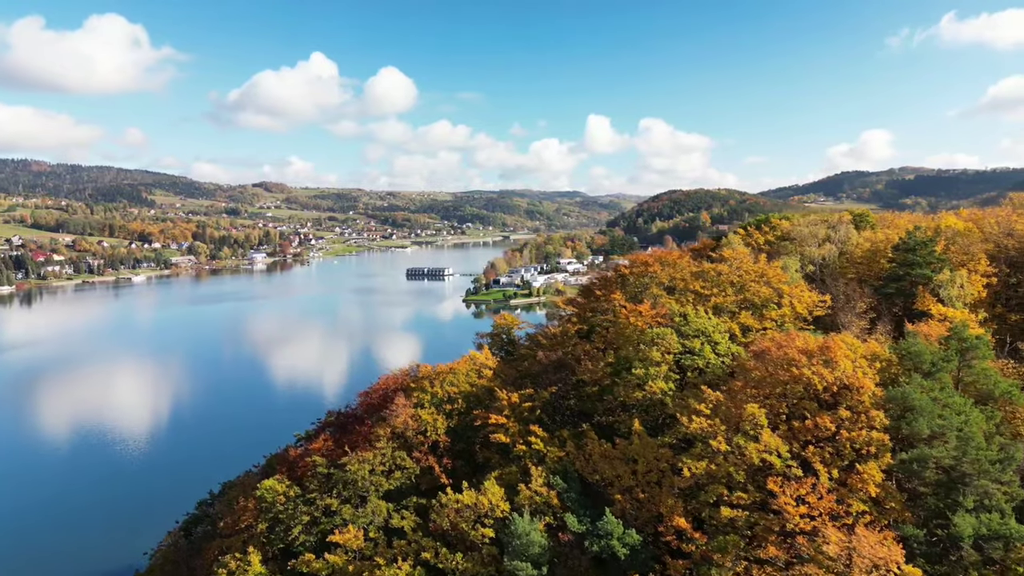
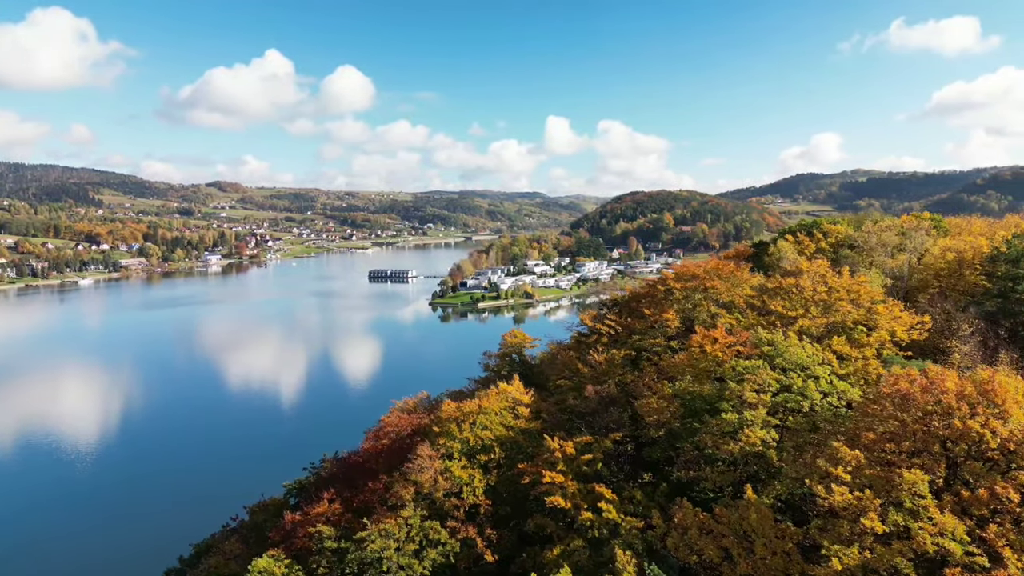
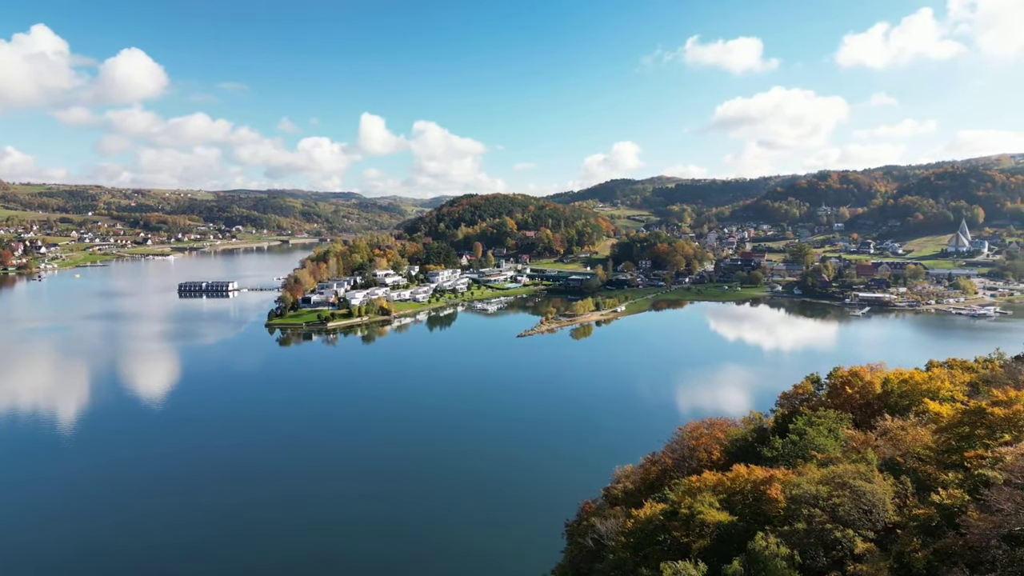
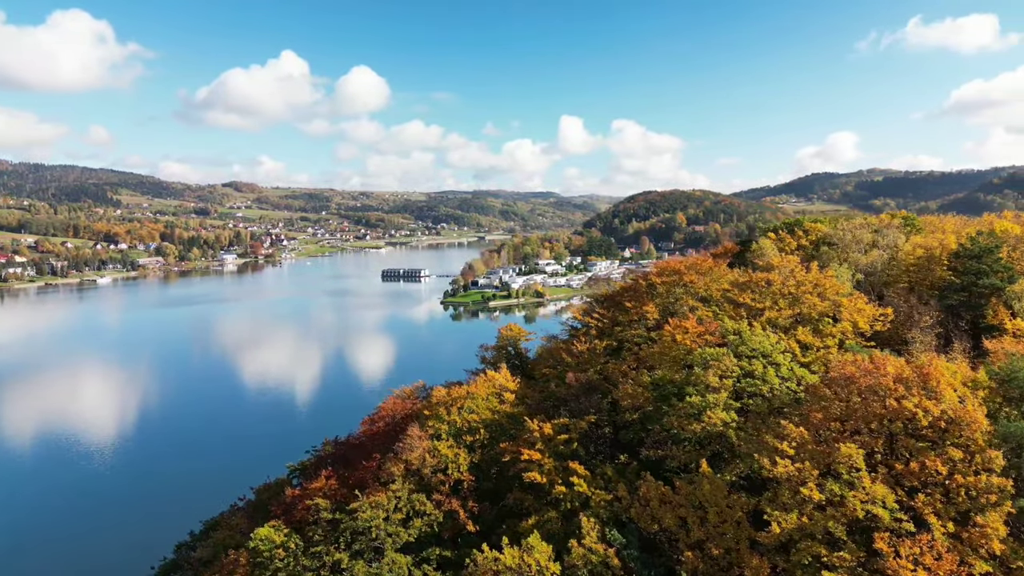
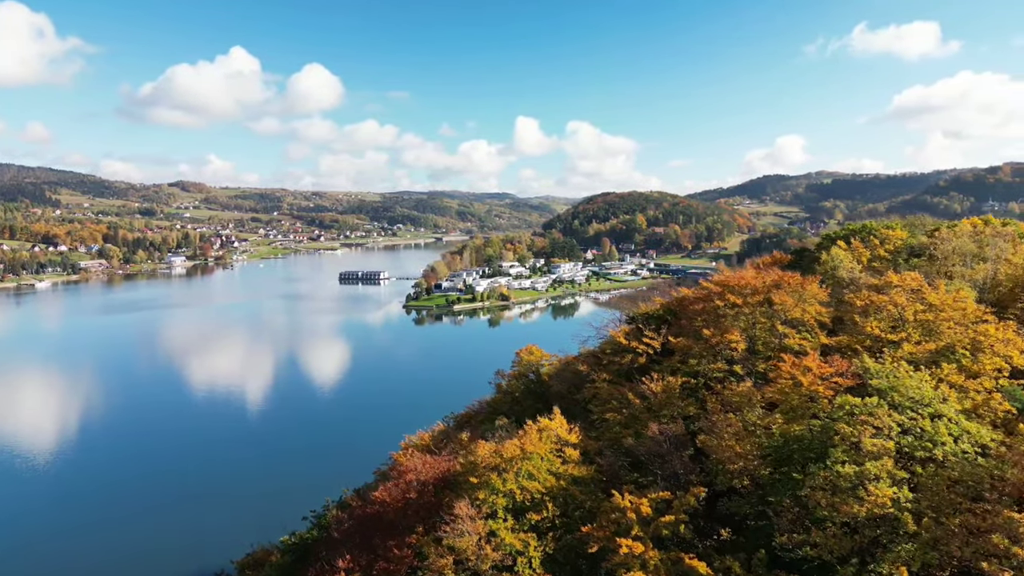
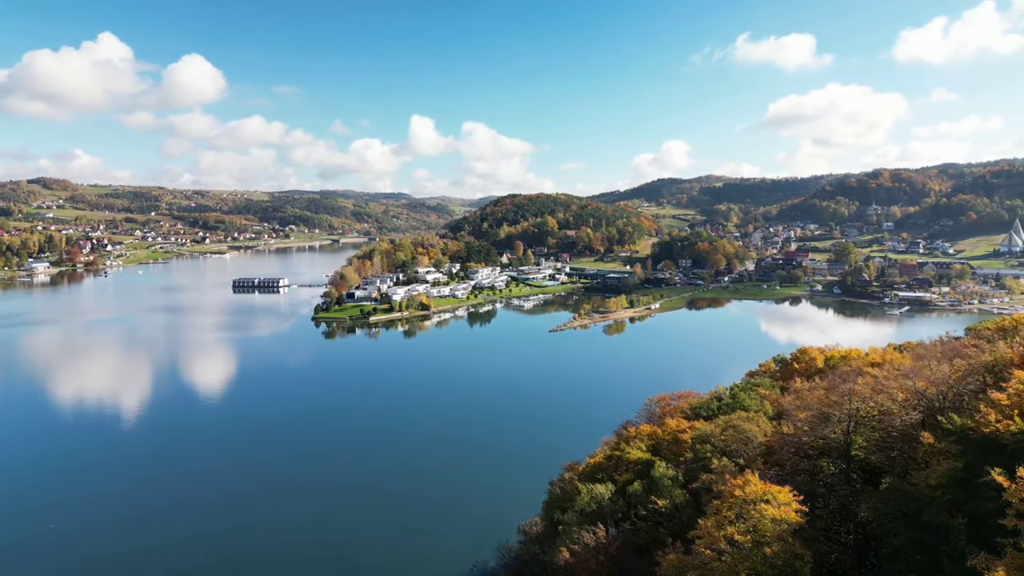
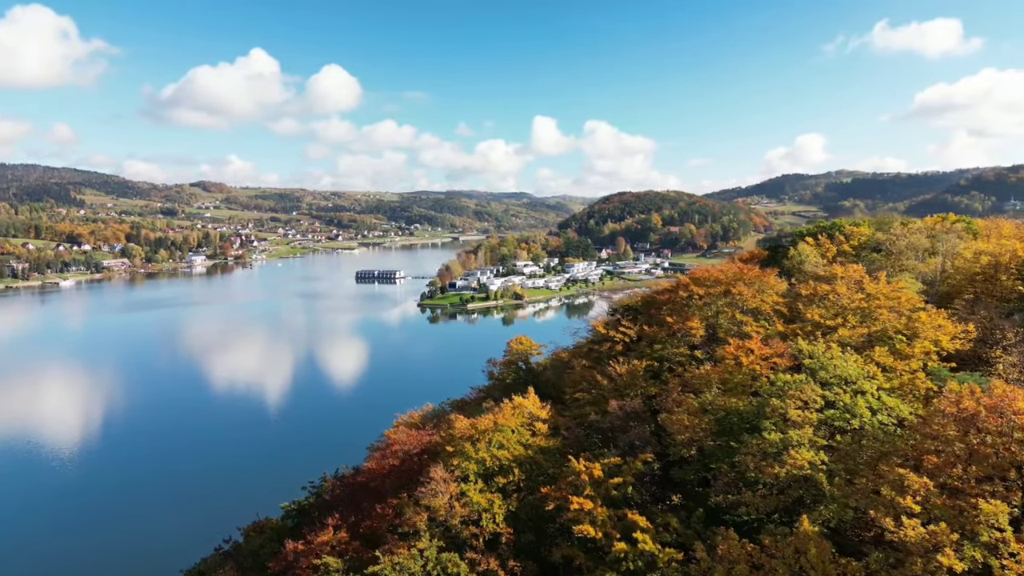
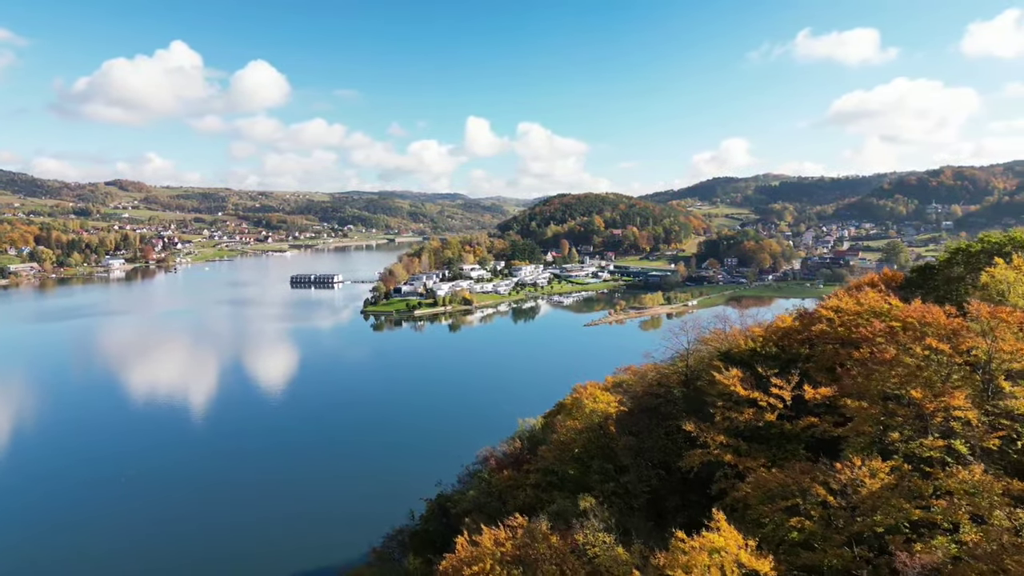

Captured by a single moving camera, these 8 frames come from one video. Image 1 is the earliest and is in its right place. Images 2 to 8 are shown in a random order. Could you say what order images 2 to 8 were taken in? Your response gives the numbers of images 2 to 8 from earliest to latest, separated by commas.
4, 2, 7, 5, 8, 6, 3
